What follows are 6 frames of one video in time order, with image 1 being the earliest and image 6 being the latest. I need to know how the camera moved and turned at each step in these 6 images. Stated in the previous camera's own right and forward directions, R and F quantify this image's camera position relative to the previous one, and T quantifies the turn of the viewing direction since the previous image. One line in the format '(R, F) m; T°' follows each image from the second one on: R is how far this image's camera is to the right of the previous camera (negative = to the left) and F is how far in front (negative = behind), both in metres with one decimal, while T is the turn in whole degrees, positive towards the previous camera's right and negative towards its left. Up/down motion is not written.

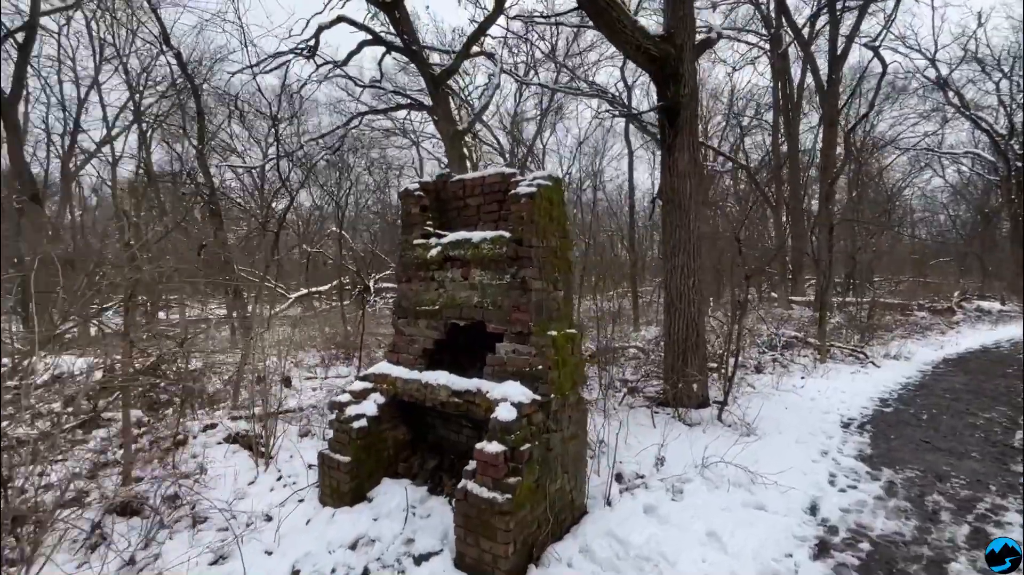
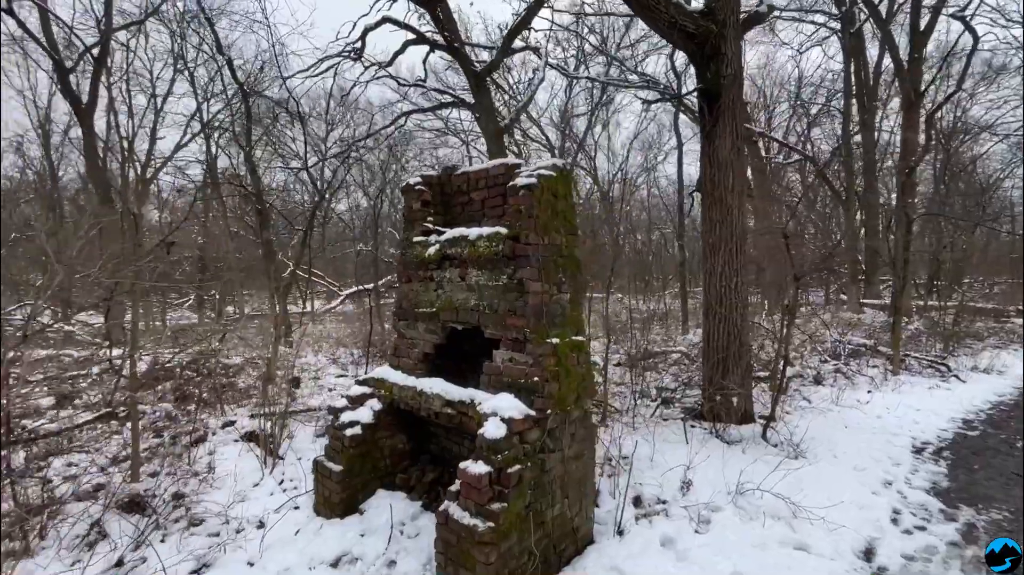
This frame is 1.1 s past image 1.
(+0.3, +0.3) m; -6°
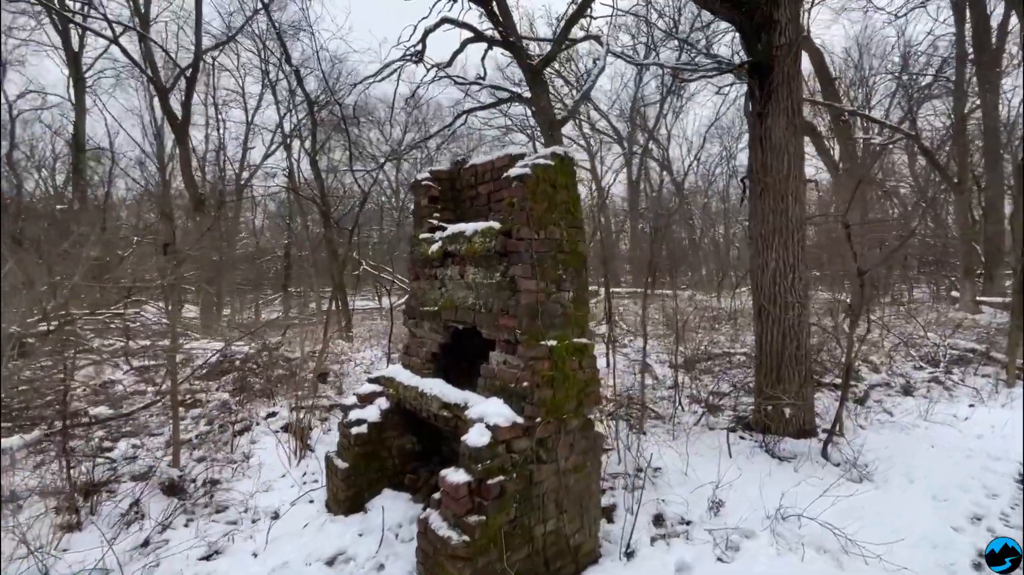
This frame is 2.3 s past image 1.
(+0.5, +0.2) m; -9°
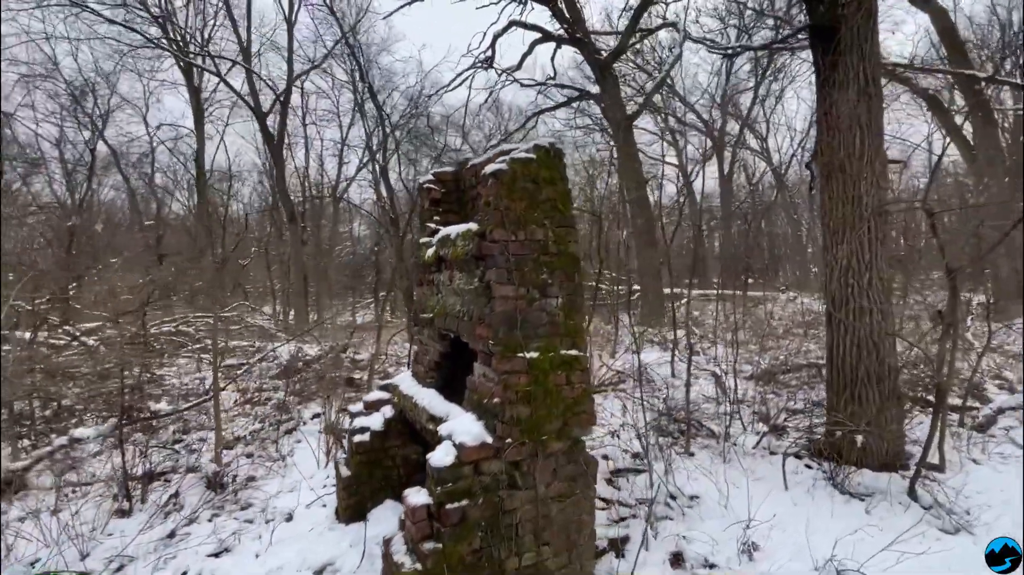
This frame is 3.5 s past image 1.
(+0.6, +0.3) m; -11°
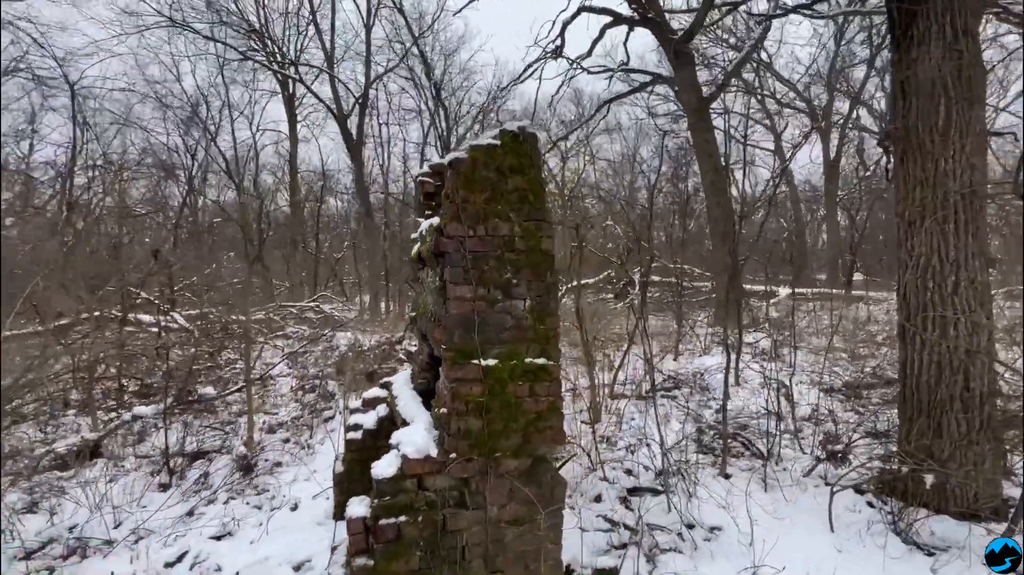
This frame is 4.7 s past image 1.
(+0.6, +0.3) m; -10°
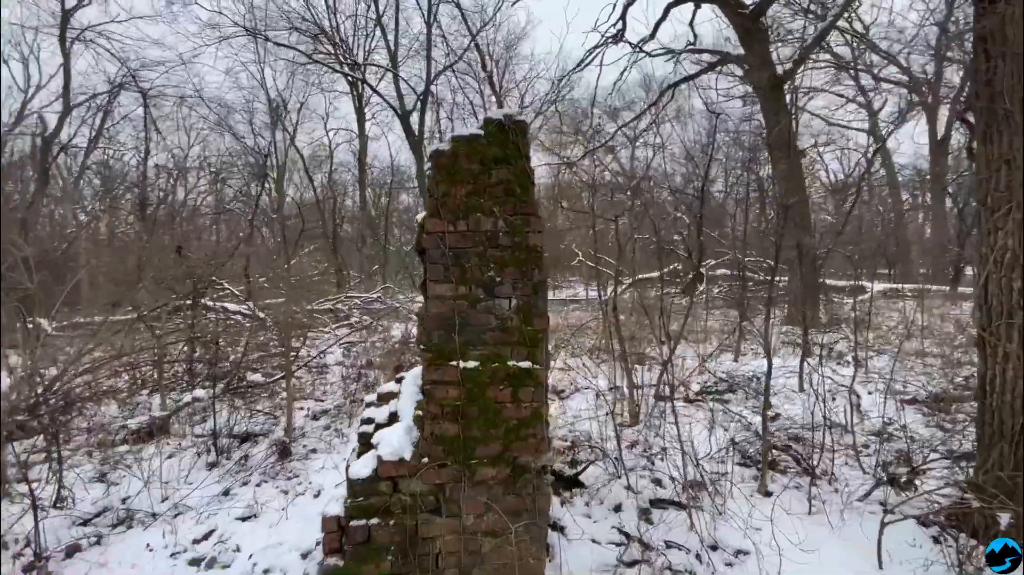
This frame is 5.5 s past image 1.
(+0.4, +0.2) m; -8°
